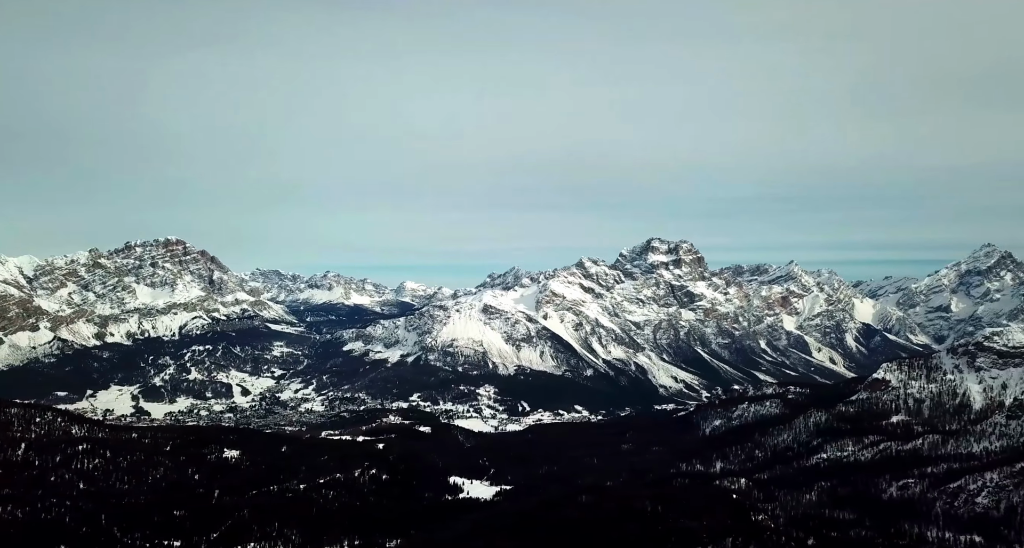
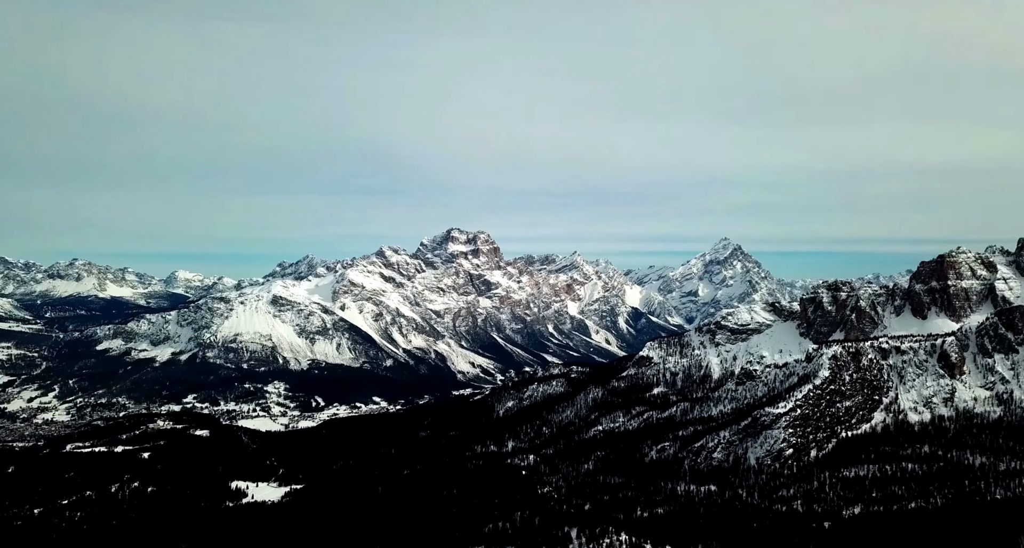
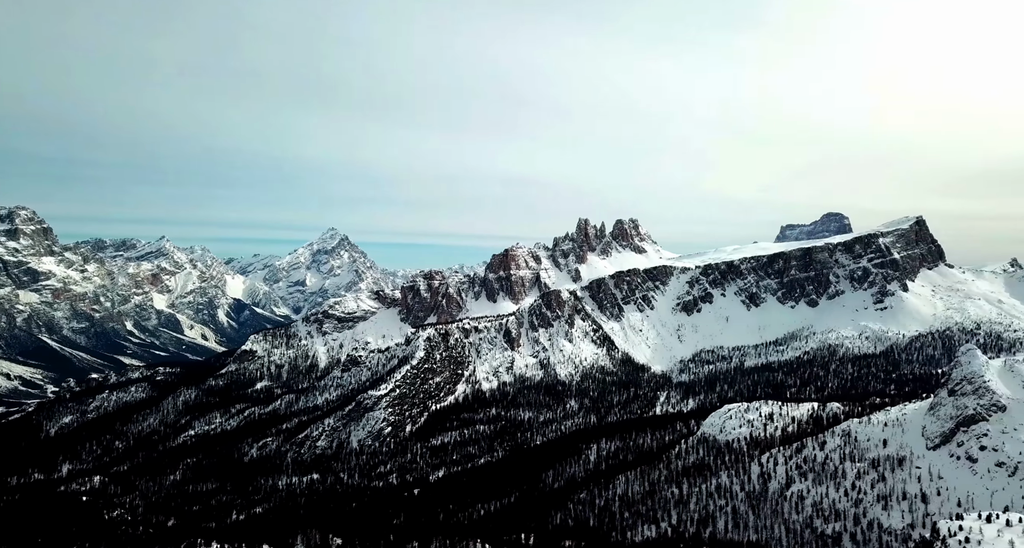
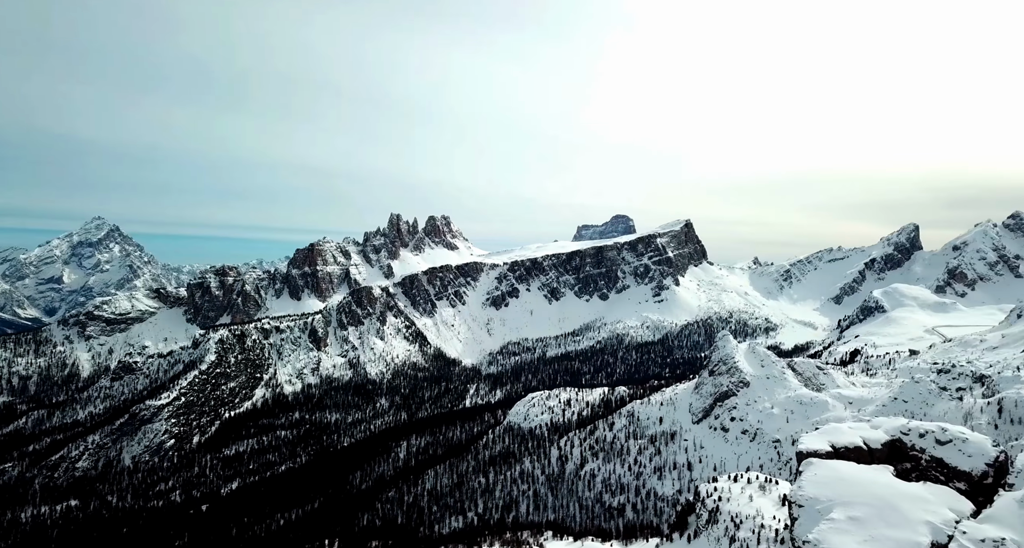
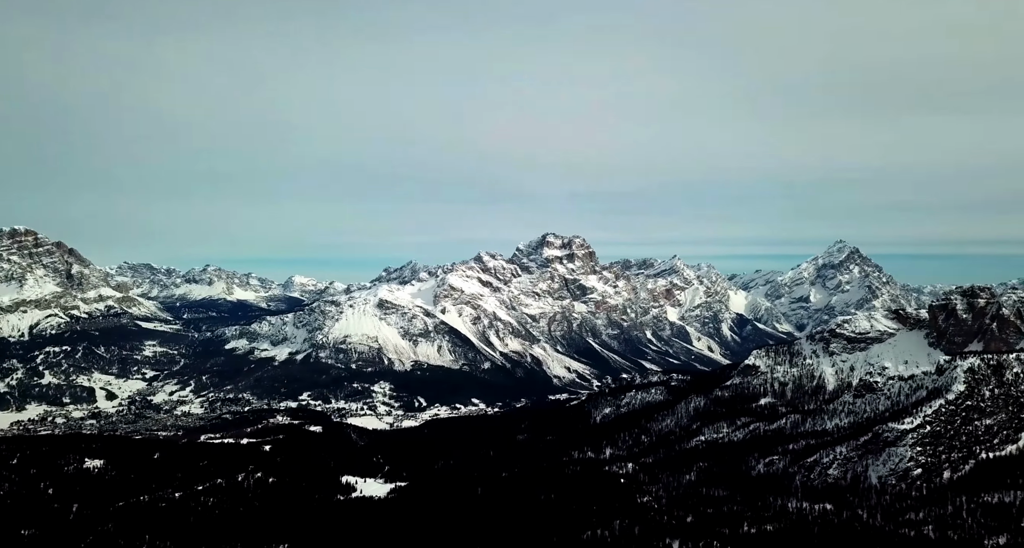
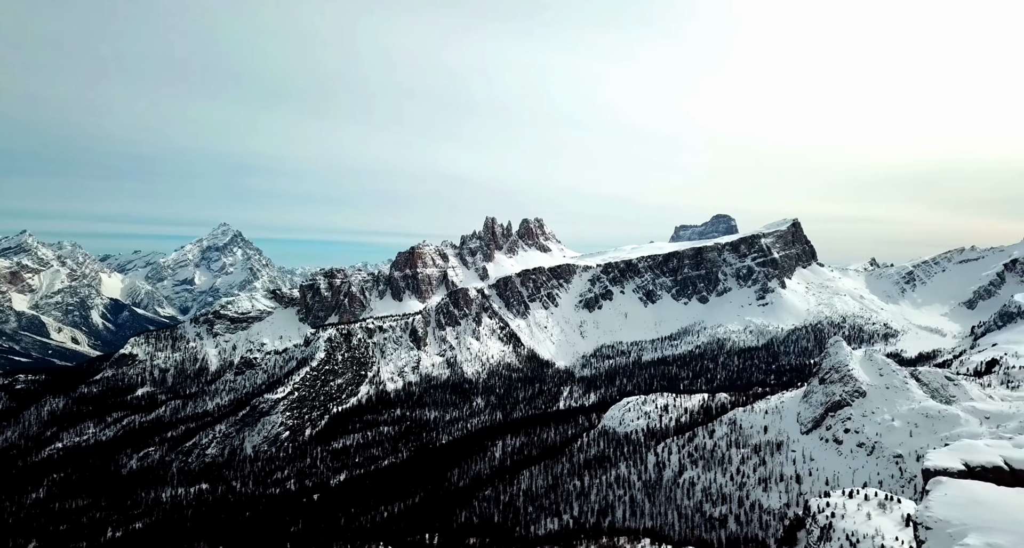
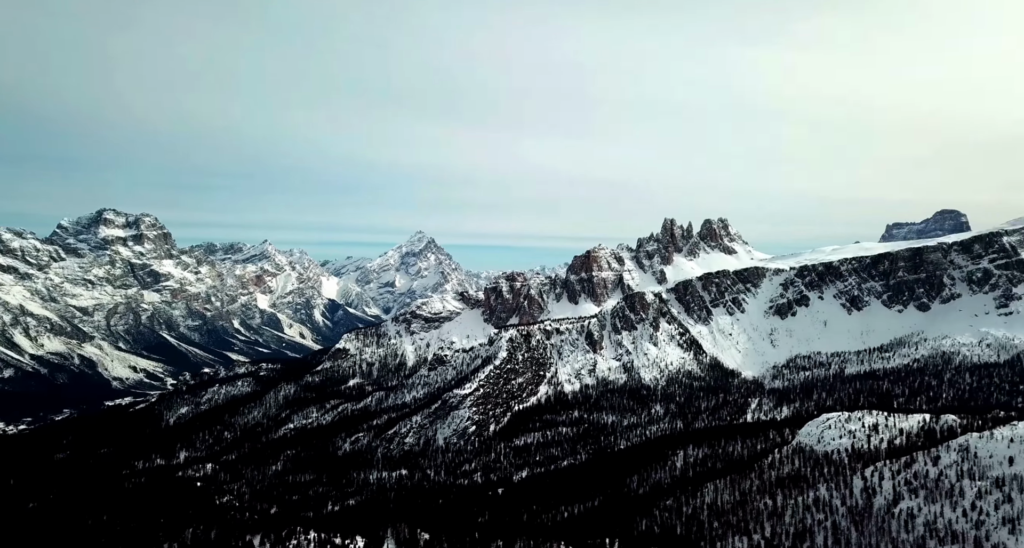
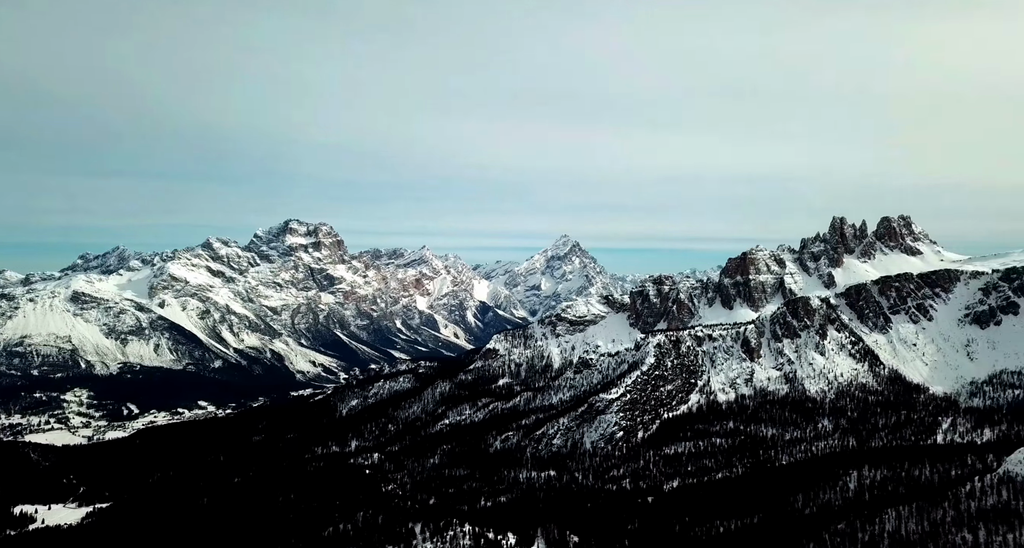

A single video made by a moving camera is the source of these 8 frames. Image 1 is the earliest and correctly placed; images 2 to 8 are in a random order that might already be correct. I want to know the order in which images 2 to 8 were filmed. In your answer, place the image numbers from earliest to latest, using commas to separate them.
5, 2, 8, 7, 3, 6, 4
